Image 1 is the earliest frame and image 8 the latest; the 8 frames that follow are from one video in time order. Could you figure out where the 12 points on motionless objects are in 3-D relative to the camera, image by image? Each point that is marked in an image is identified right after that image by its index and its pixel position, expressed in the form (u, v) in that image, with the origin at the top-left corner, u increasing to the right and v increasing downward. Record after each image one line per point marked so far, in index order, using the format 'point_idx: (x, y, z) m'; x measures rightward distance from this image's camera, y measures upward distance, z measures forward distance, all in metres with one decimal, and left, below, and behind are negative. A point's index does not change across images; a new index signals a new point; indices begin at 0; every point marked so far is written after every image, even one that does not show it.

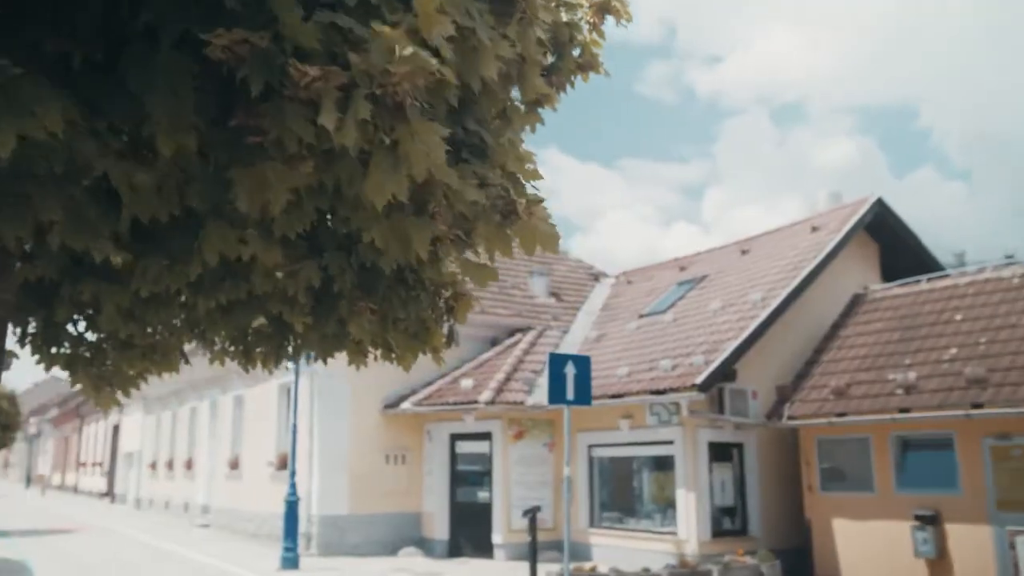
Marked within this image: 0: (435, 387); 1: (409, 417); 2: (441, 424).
0: (-1.6, -2.1, +18.8) m
1: (-2.2, -2.7, +19.2) m
2: (-1.5, -2.8, +18.8) m
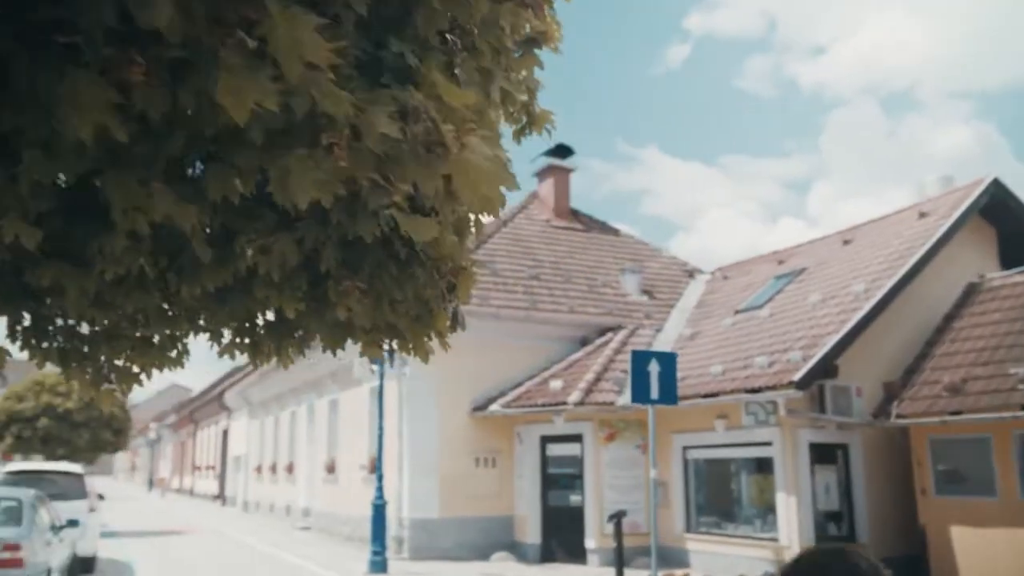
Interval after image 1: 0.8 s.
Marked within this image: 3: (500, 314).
0: (+0.2, -2.0, +18.5) m
1: (-0.3, -2.7, +18.9) m
2: (+0.4, -2.8, +18.4) m
3: (-0.2, -0.6, +19.1) m
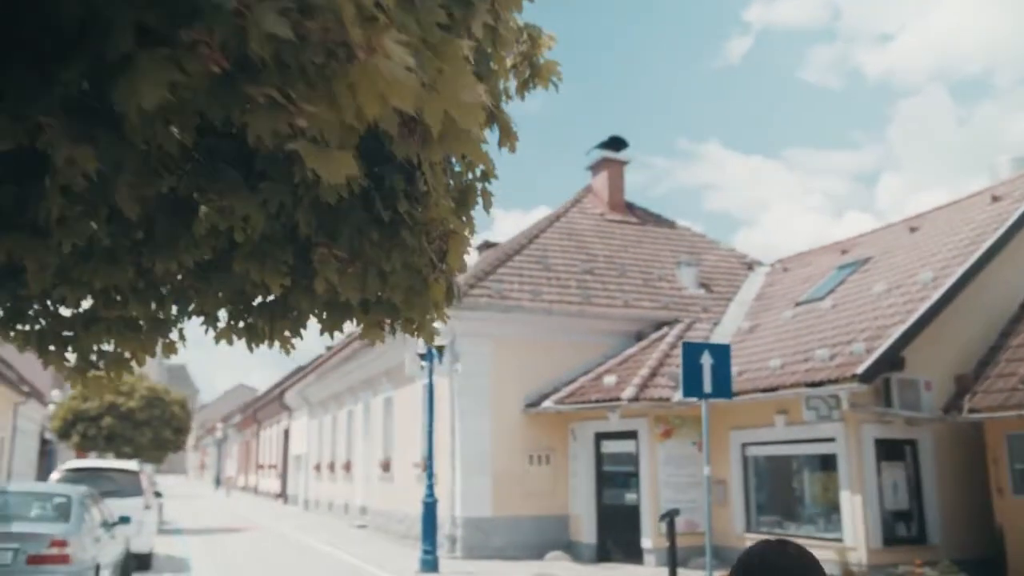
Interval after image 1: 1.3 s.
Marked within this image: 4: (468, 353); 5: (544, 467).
0: (+1.3, -1.9, +18.1) m
1: (+0.8, -2.6, +18.6) m
2: (+1.5, -2.7, +18.0) m
3: (+0.8, -0.5, +18.7) m
4: (-0.9, -1.3, +18.3) m
5: (+0.7, -3.6, +18.4) m
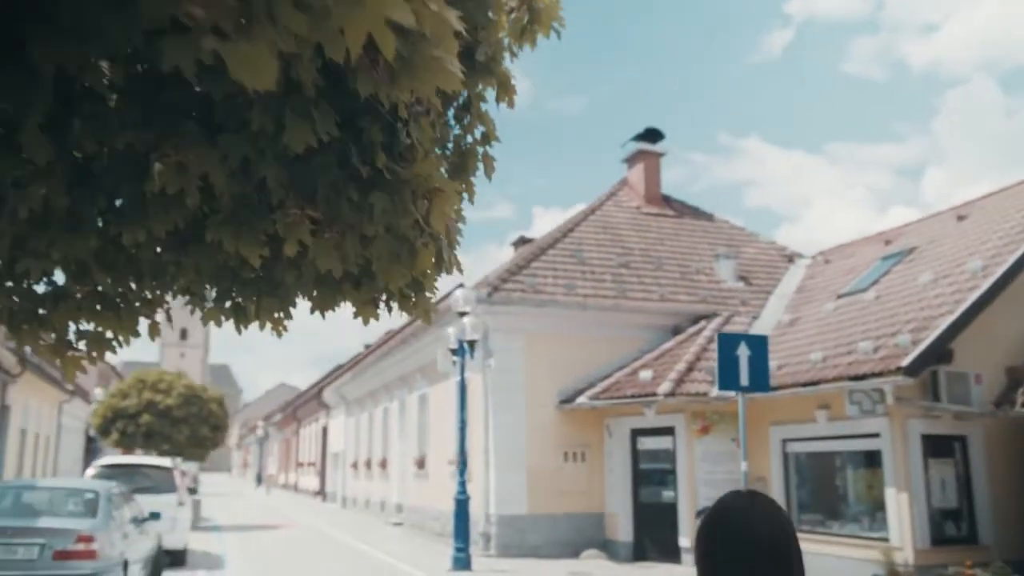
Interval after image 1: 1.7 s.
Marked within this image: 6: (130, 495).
0: (+2.0, -1.8, +17.8) m
1: (+1.5, -2.5, +18.3) m
2: (+2.1, -2.5, +17.7) m
3: (+1.5, -0.3, +18.4) m
4: (-0.2, -1.2, +18.0) m
5: (+1.3, -3.5, +18.1) m
6: (-5.2, -2.8, +12.2) m
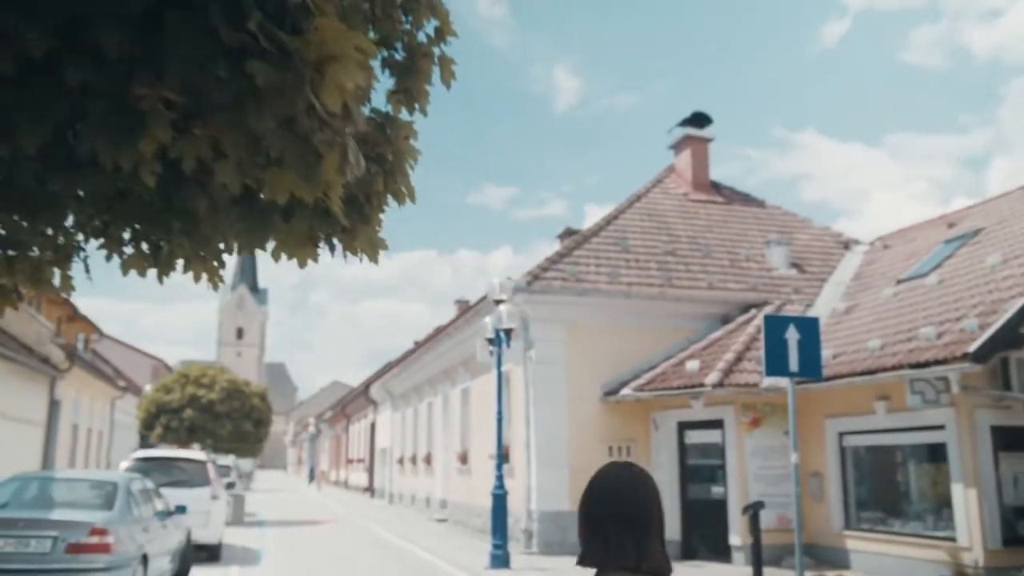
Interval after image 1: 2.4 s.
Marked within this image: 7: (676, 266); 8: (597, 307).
0: (+2.7, -1.6, +17.1) m
1: (+2.3, -2.3, +17.6) m
2: (+2.9, -2.3, +17.0) m
3: (+2.3, -0.1, +17.7) m
4: (+0.6, -1.0, +17.4) m
5: (+2.2, -3.3, +17.4) m
6: (-4.7, -2.7, +11.9) m
7: (+3.5, +0.5, +19.1) m
8: (+1.7, -0.4, +17.8) m
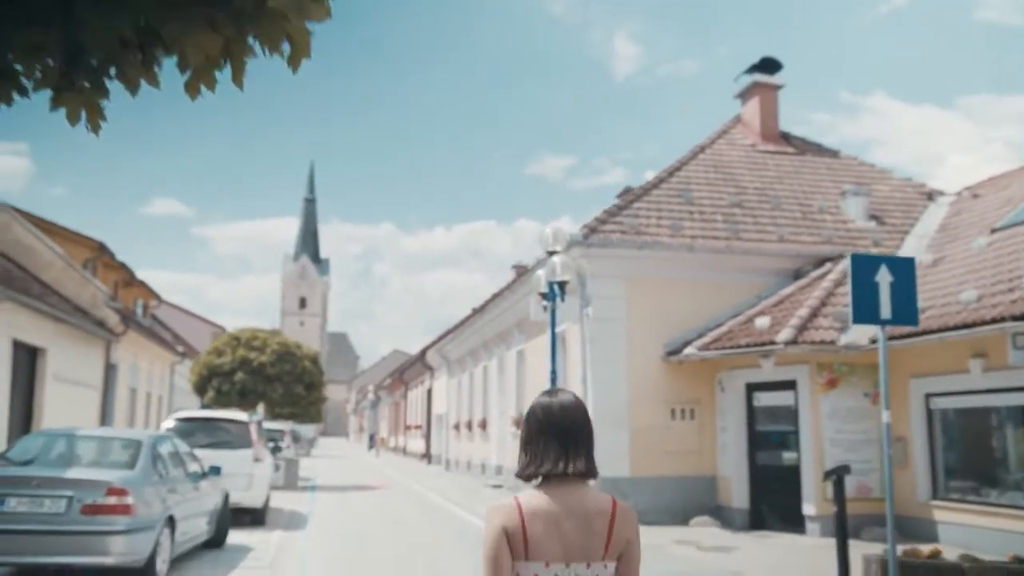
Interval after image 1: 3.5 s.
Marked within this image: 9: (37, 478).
0: (+3.7, -0.7, +15.9) m
1: (+3.4, -1.4, +16.5) m
2: (+3.9, -1.5, +15.8) m
3: (+3.3, +0.8, +16.5) m
4: (+1.6, -0.1, +16.4) m
5: (+3.2, -2.4, +16.4) m
6: (-4.0, -2.0, +11.3) m
7: (+4.6, +1.4, +17.8) m
8: (+2.7, +0.5, +16.7) m
9: (-4.3, -1.7, +8.2) m
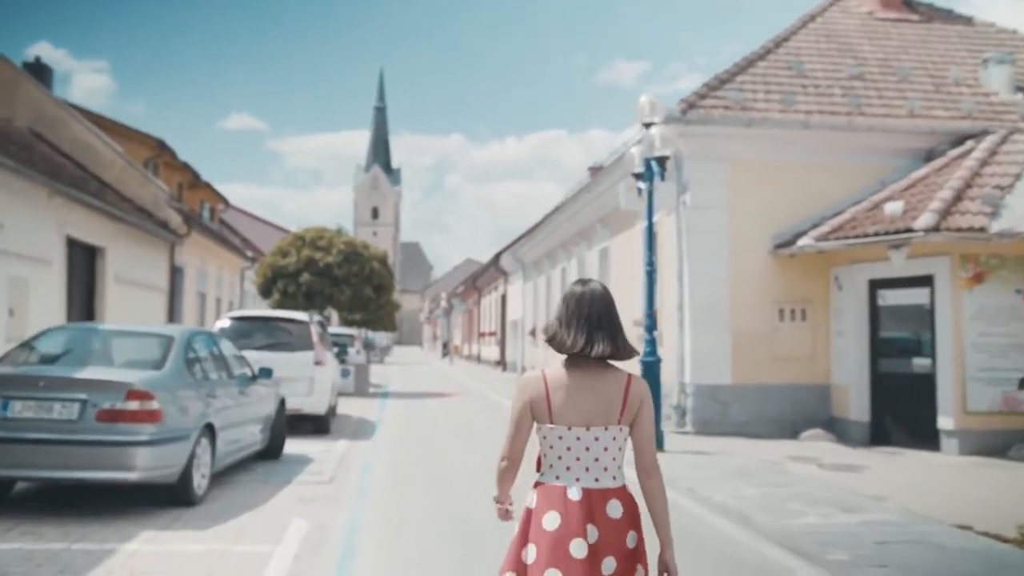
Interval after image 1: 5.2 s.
0: (+5.1, +1.1, +13.8) m
1: (+4.8, +0.5, +14.5) m
2: (+5.2, +0.3, +13.8) m
3: (+4.7, +2.6, +14.3) m
4: (+2.9, +1.7, +14.4) m
5: (+4.6, -0.6, +14.5) m
6: (-3.0, -0.7, +9.9) m
7: (+6.0, +3.3, +15.4) m
8: (+4.1, +2.3, +14.5) m
9: (-3.5, -0.7, +6.9) m
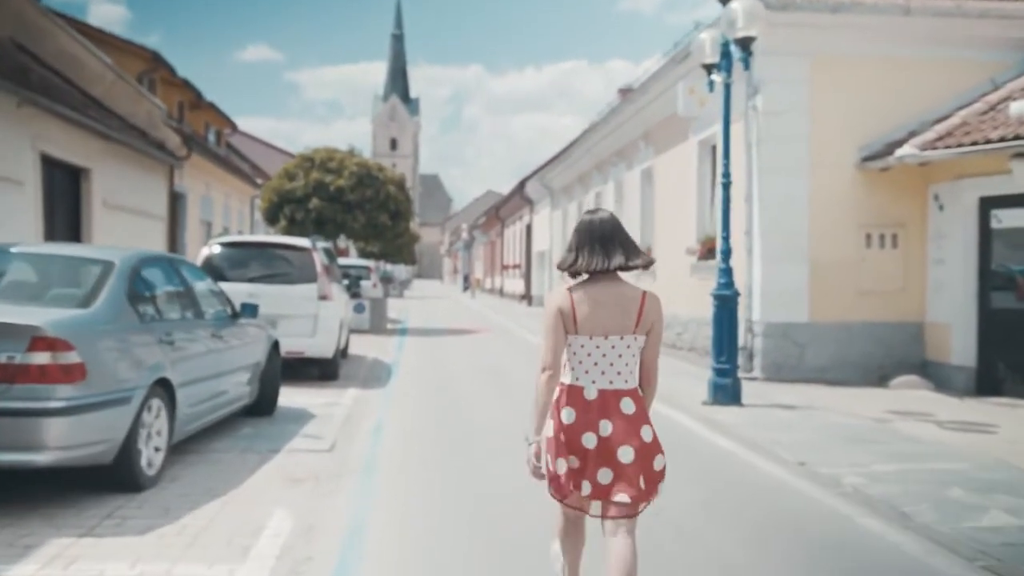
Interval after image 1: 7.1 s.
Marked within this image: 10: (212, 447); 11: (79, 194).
0: (+5.6, +2.1, +11.4) m
1: (+5.3, +1.5, +12.1) m
2: (+5.7, +1.3, +11.5) m
3: (+5.2, +3.7, +11.8) m
4: (+3.5, +2.8, +12.0) m
5: (+5.1, +0.5, +12.2) m
6: (-2.6, +0.1, +7.9) m
7: (+6.6, +4.5, +12.9) m
8: (+4.6, +3.4, +12.1) m
9: (-3.2, -0.2, +4.9) m
10: (-2.3, -1.2, +7.1) m
11: (-8.5, +1.8, +17.8) m
